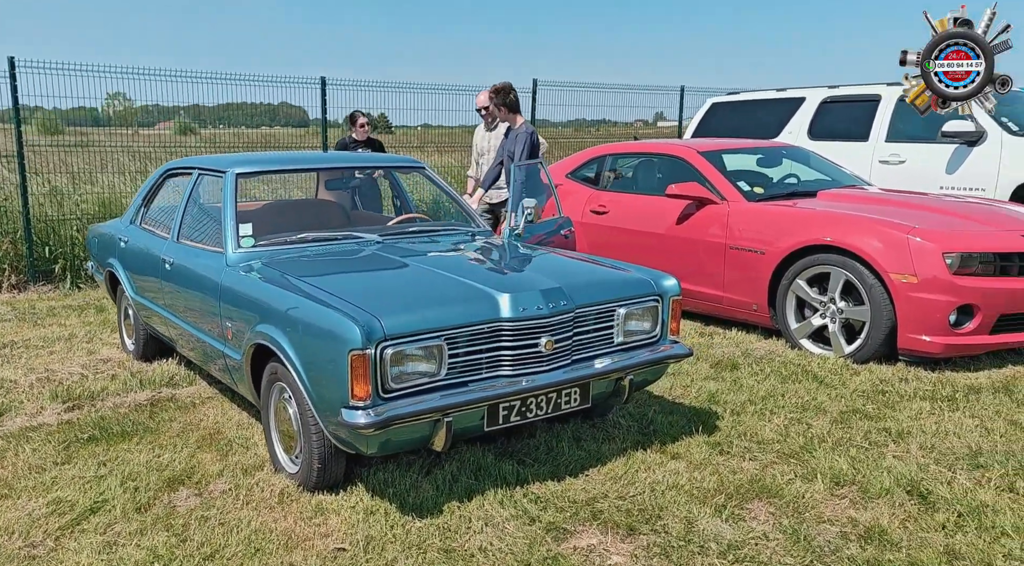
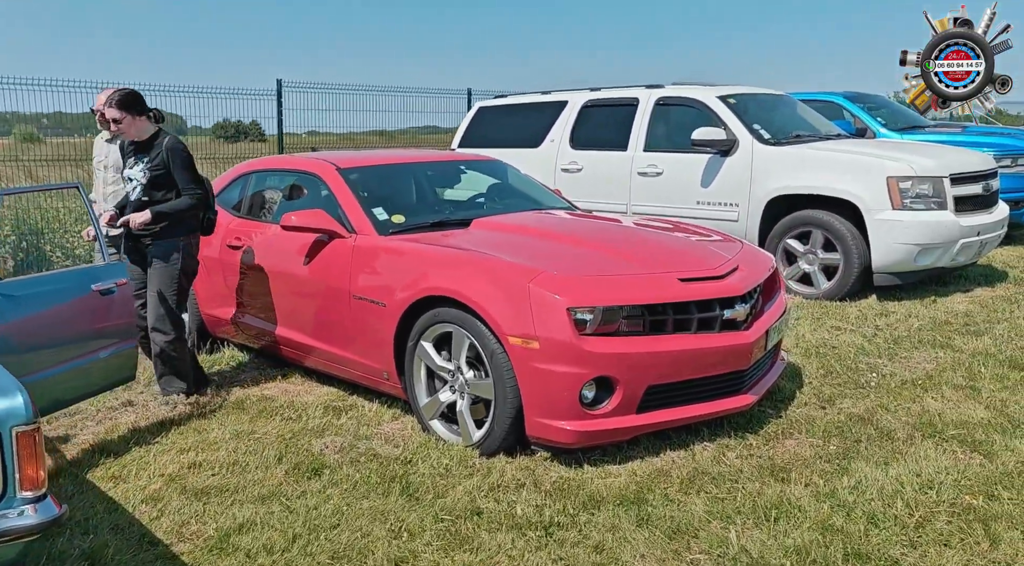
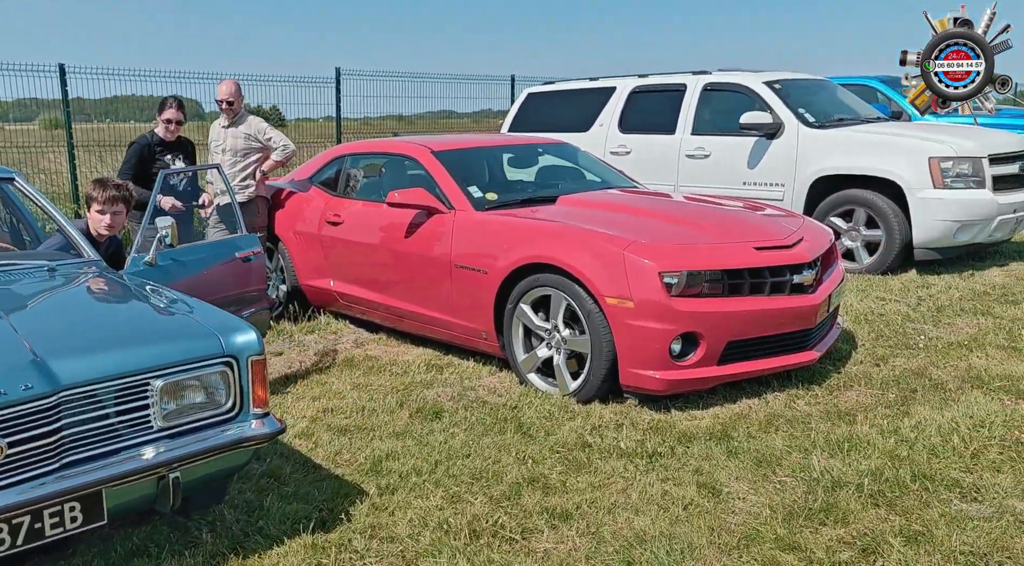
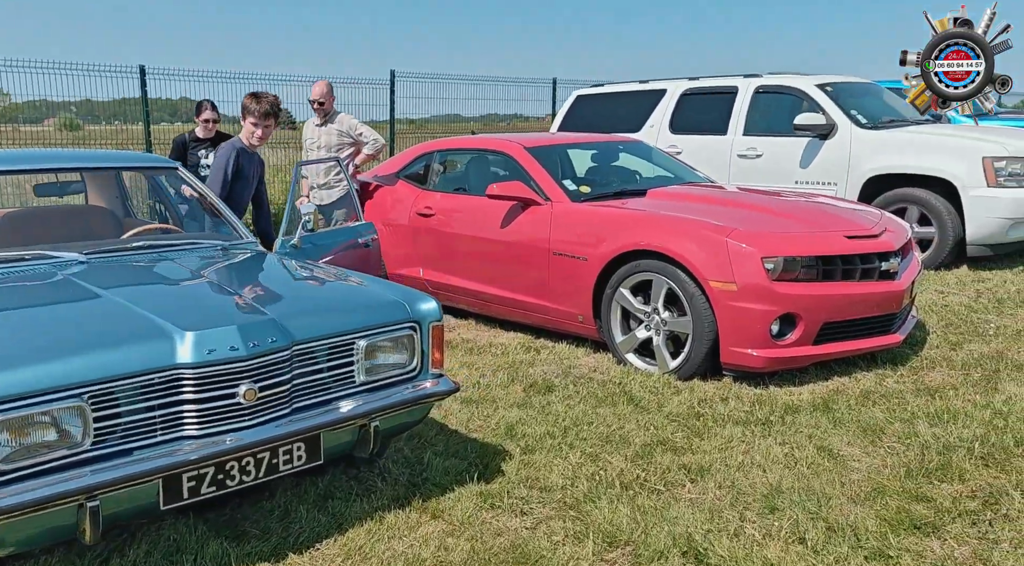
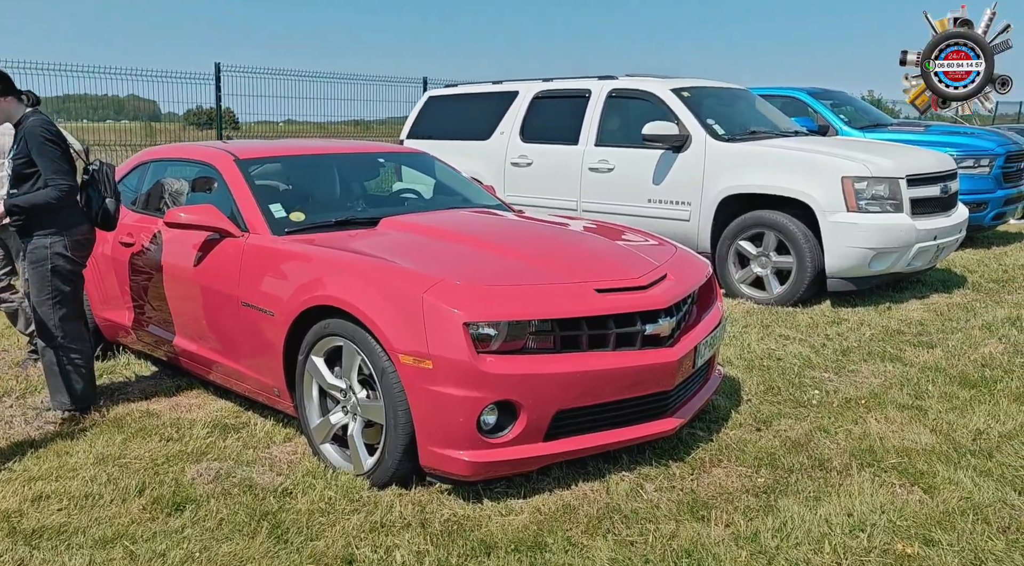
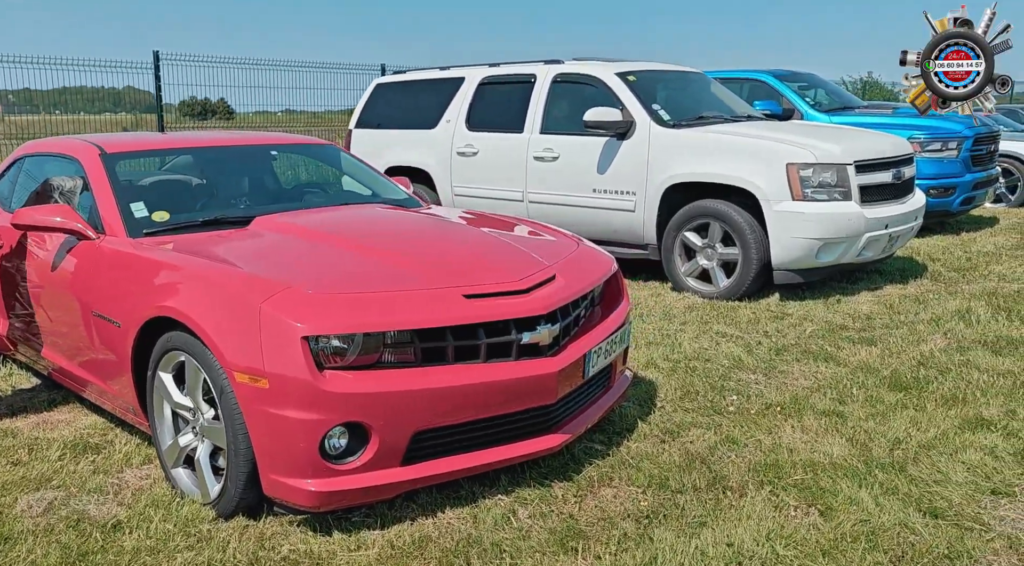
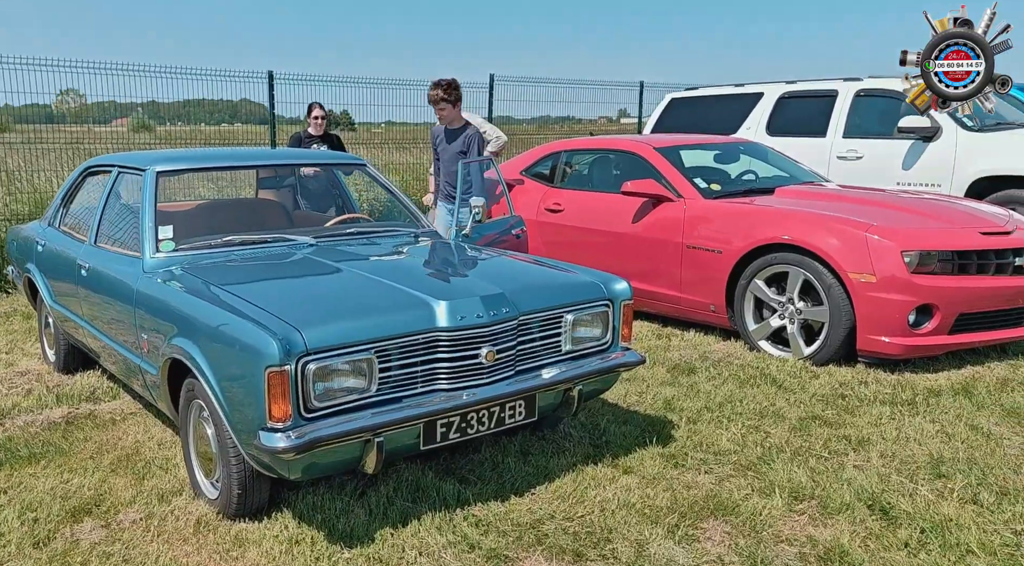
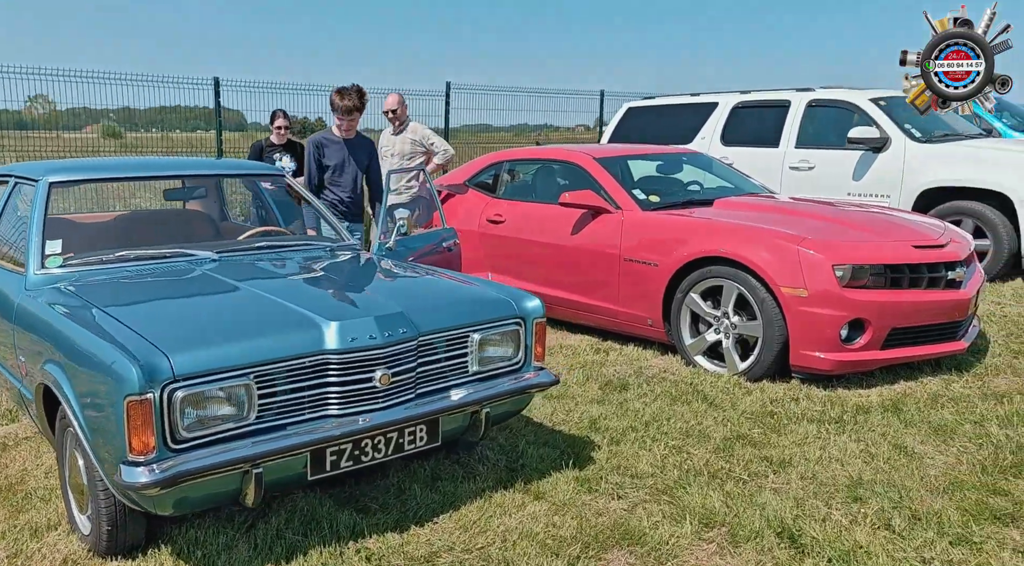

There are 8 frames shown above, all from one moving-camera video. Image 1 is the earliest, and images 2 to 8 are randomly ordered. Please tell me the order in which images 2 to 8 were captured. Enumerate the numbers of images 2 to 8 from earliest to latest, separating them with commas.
7, 8, 4, 3, 2, 5, 6
